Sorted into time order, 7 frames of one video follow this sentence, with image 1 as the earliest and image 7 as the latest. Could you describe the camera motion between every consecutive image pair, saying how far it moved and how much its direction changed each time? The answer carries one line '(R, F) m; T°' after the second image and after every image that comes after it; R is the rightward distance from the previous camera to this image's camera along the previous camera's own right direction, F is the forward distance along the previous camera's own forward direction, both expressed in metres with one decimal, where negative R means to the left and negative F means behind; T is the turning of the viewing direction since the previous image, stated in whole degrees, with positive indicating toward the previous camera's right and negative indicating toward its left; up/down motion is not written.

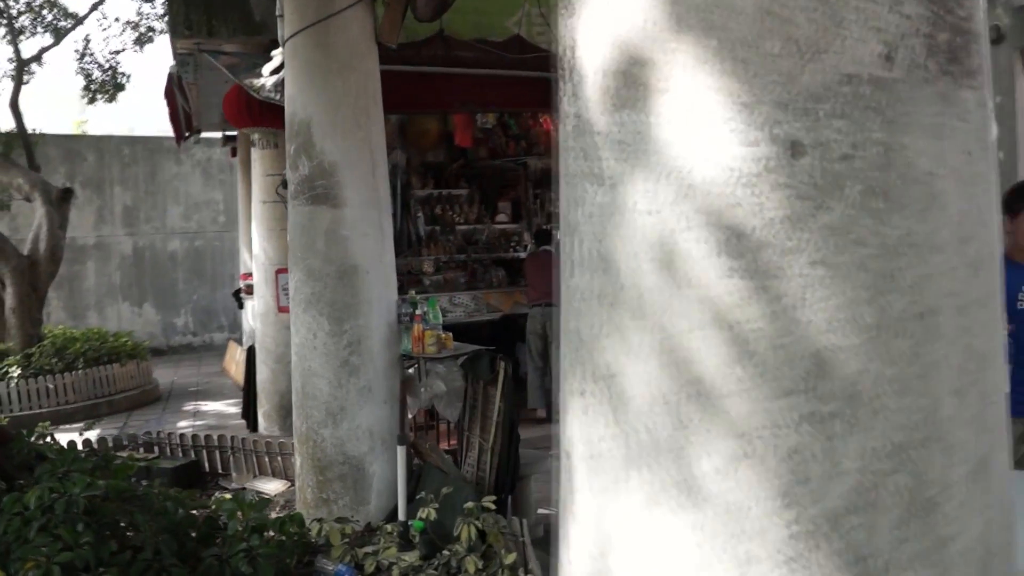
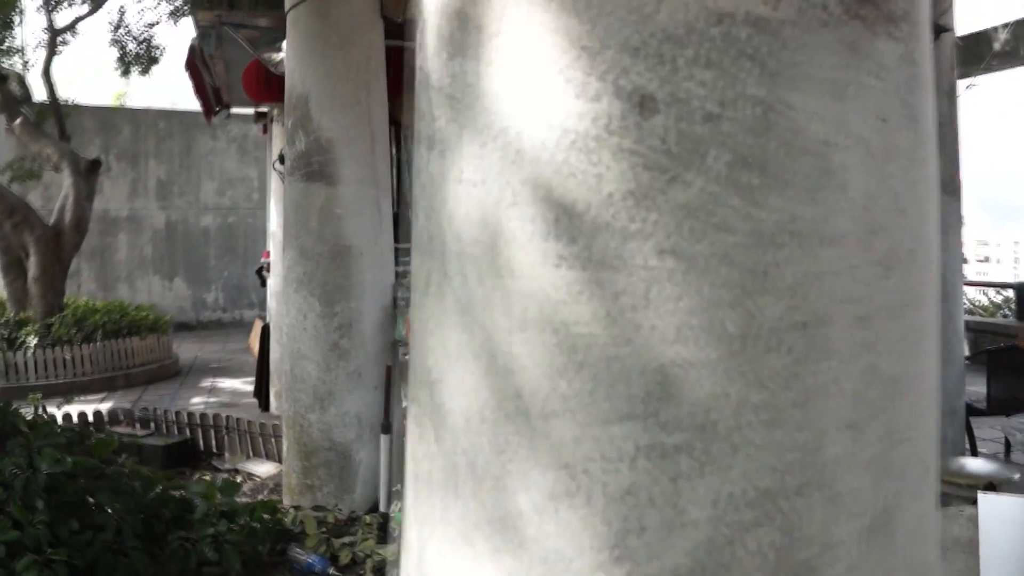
(+0.3, +0.3) m; -4°
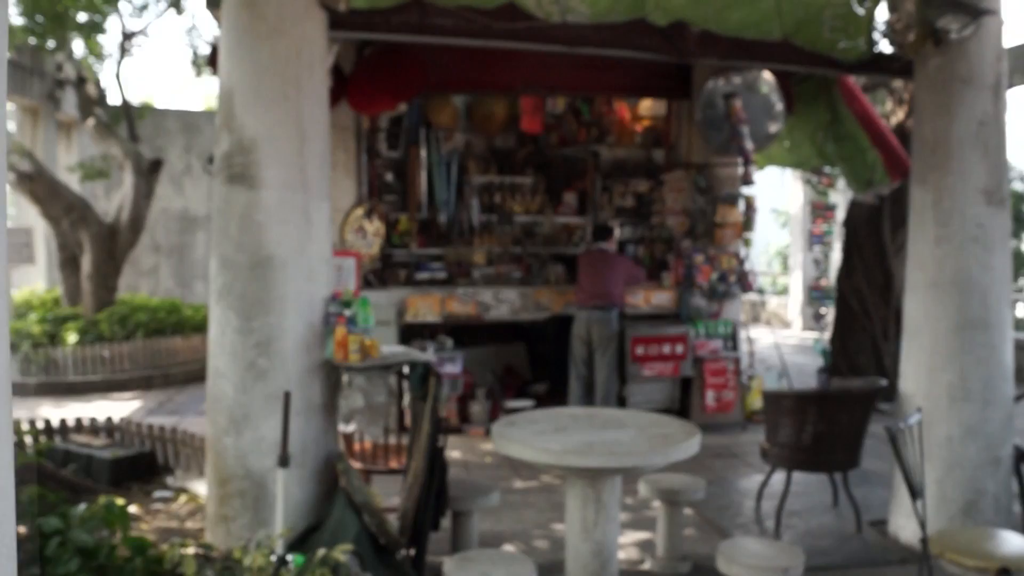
(+1.0, +0.8) m; -11°
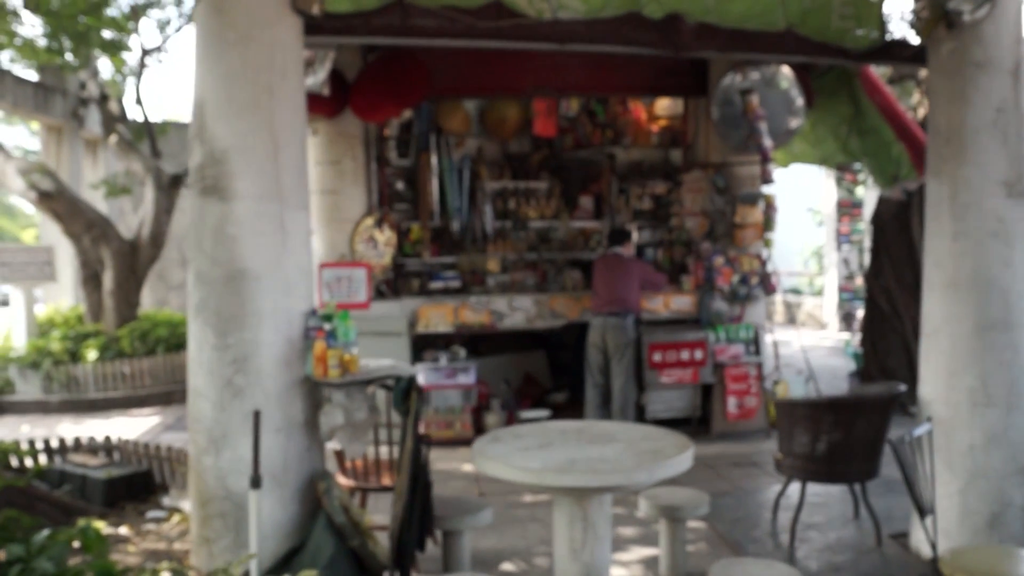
(+0.3, +0.2) m; -3°
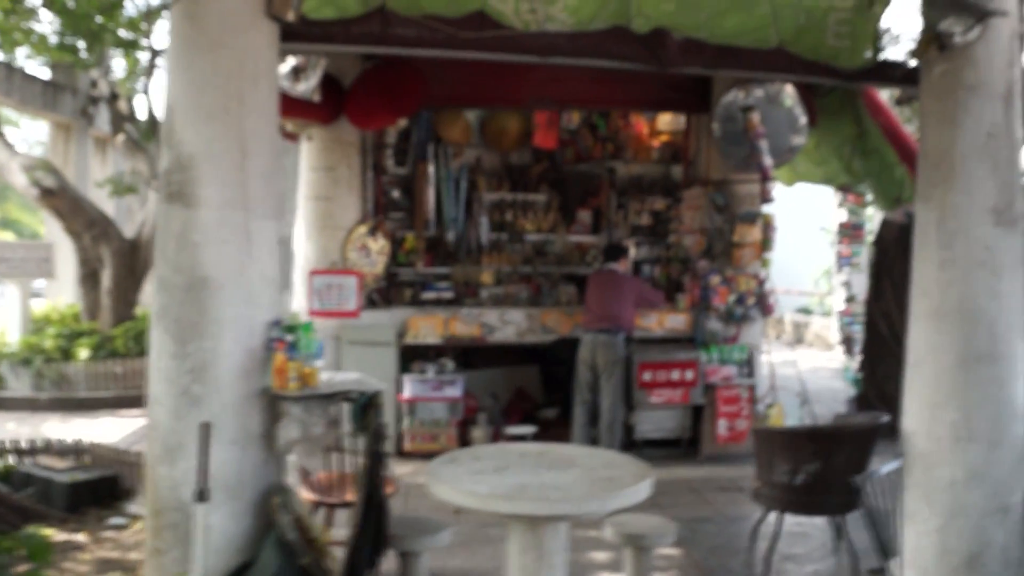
(+0.2, +0.1) m; -1°
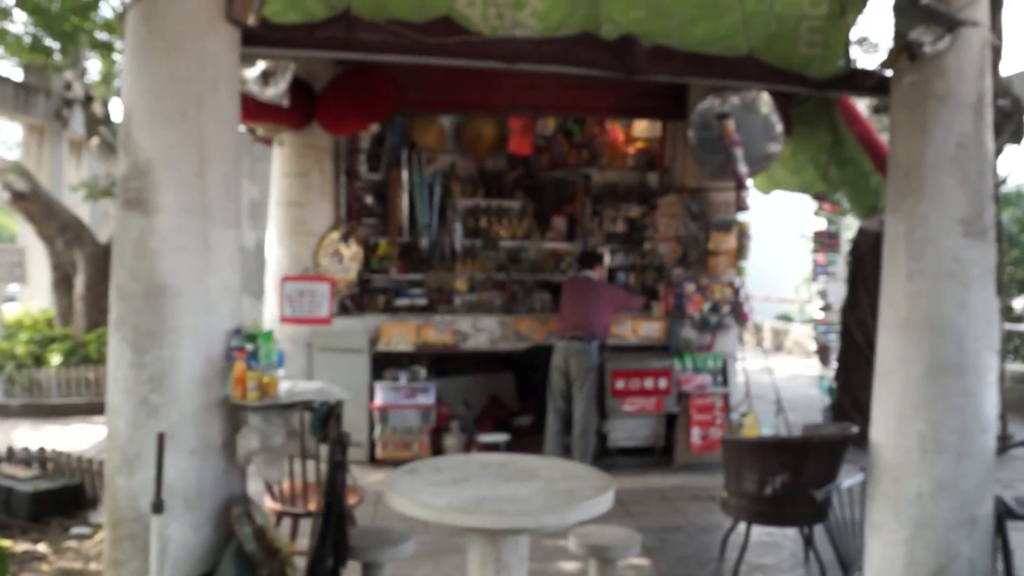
(+0.1, 0.0) m; +1°
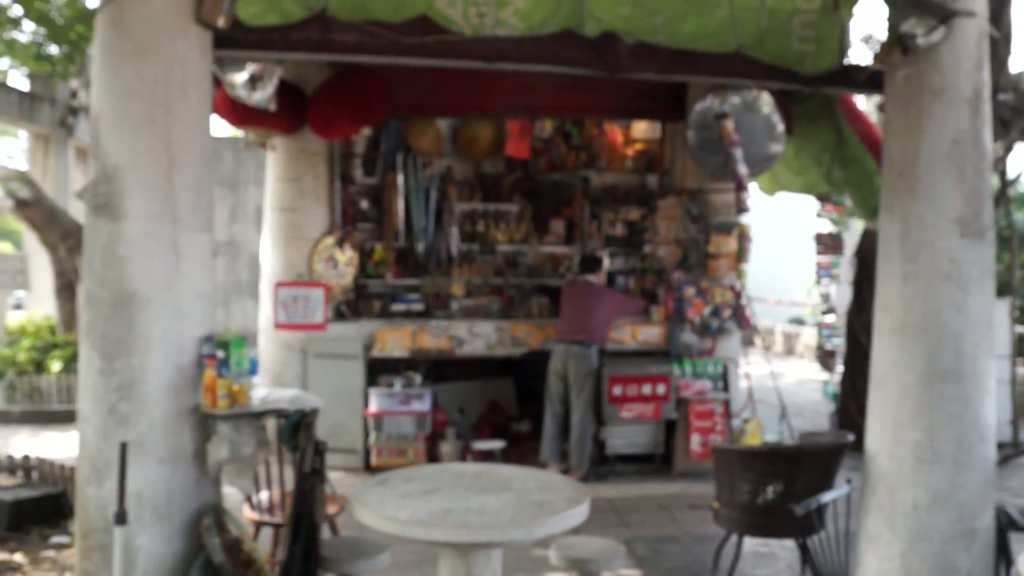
(+0.2, +0.1) m; -1°
